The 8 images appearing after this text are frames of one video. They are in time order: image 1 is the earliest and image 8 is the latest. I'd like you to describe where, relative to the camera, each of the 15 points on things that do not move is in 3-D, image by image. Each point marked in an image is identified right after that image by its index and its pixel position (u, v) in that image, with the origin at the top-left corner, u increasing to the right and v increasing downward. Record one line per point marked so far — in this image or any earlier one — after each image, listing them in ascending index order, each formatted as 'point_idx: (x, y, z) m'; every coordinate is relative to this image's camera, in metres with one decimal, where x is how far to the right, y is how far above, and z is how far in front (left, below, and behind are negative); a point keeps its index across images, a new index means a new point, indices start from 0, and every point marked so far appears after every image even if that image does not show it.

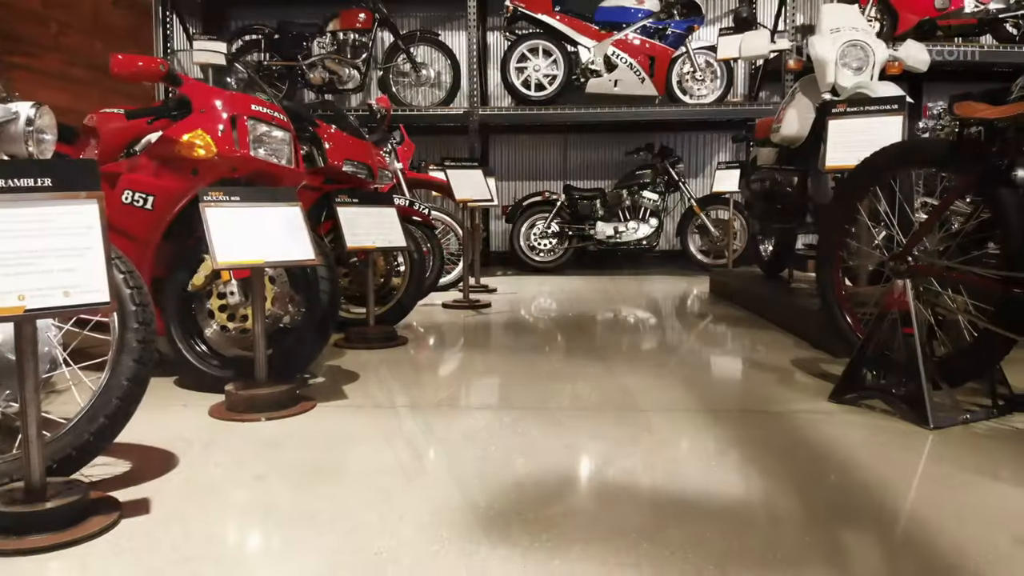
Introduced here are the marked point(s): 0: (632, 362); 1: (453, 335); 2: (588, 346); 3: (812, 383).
0: (+0.7, -0.4, +3.0) m
1: (-0.4, -0.3, +3.6) m
2: (+0.5, -0.4, +3.5) m
3: (+1.5, -0.5, +2.5) m
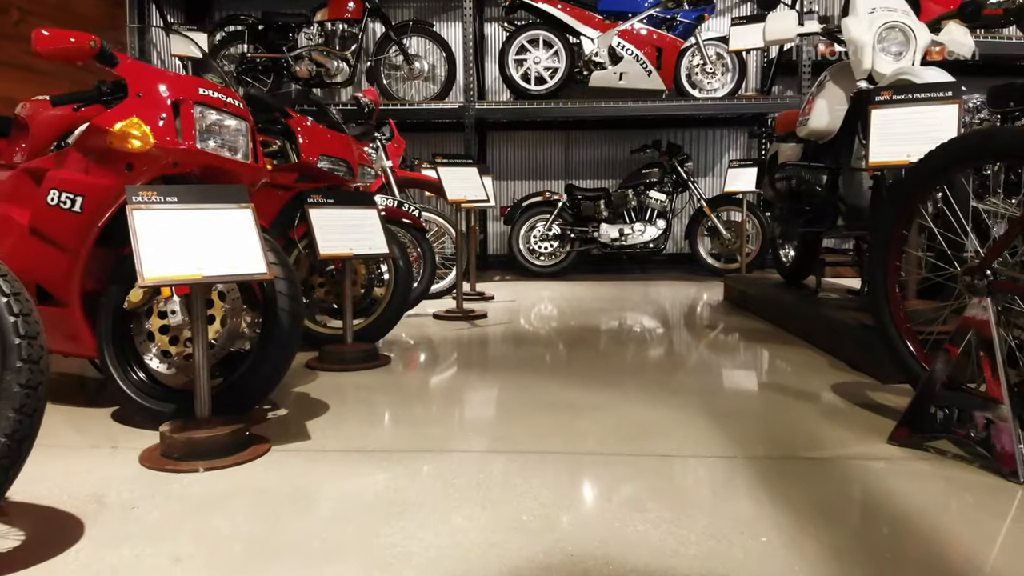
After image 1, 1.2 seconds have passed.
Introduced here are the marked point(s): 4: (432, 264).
0: (+0.7, -0.5, +2.6) m
1: (-0.5, -0.4, +3.2) m
2: (+0.5, -0.4, +3.1) m
3: (+1.5, -0.5, +2.1) m
4: (-0.6, +0.2, +3.8) m
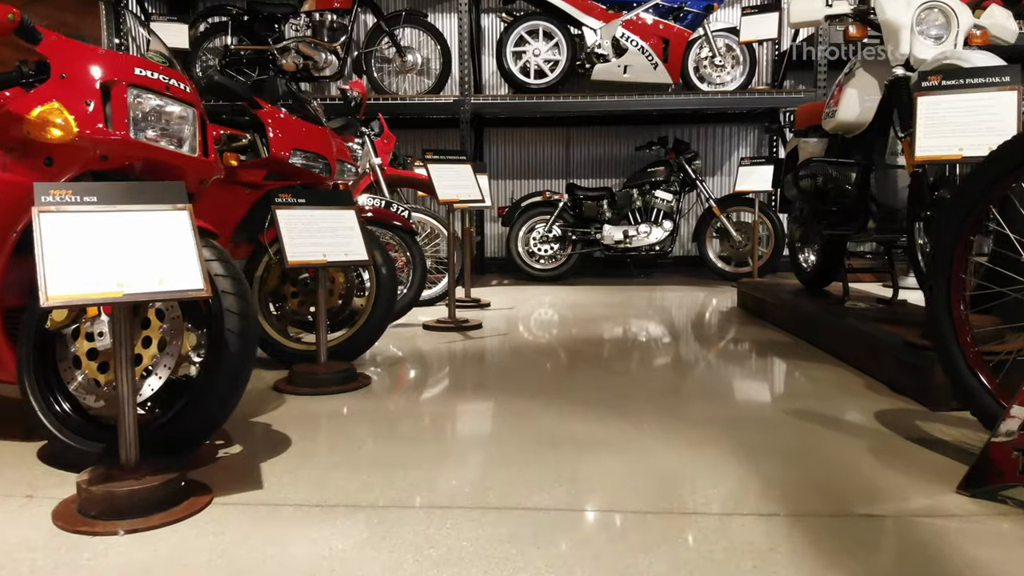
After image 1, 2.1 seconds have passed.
0: (+0.7, -0.5, +2.3) m
1: (-0.5, -0.4, +2.9) m
2: (+0.5, -0.5, +2.8) m
3: (+1.5, -0.6, +1.8) m
4: (-0.6, +0.1, +3.5) m
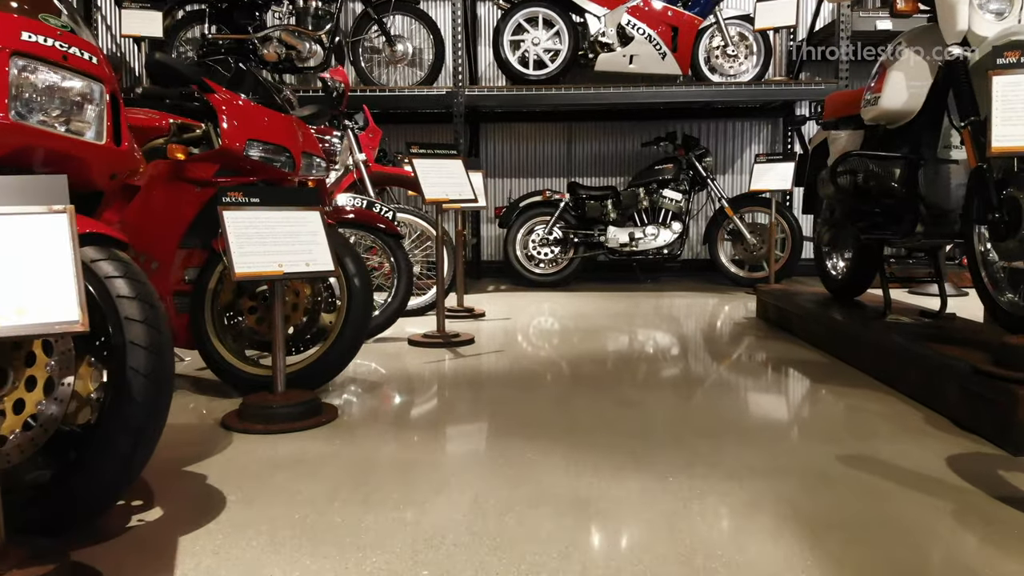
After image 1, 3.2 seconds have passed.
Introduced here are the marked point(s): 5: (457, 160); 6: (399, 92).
0: (+0.7, -0.6, +1.9) m
1: (-0.5, -0.5, +2.5) m
2: (+0.5, -0.5, +2.5) m
3: (+1.4, -0.7, +1.4) m
4: (-0.7, +0.1, +3.1) m
5: (-0.3, +0.8, +3.0) m
6: (-1.0, +1.8, +4.6) m
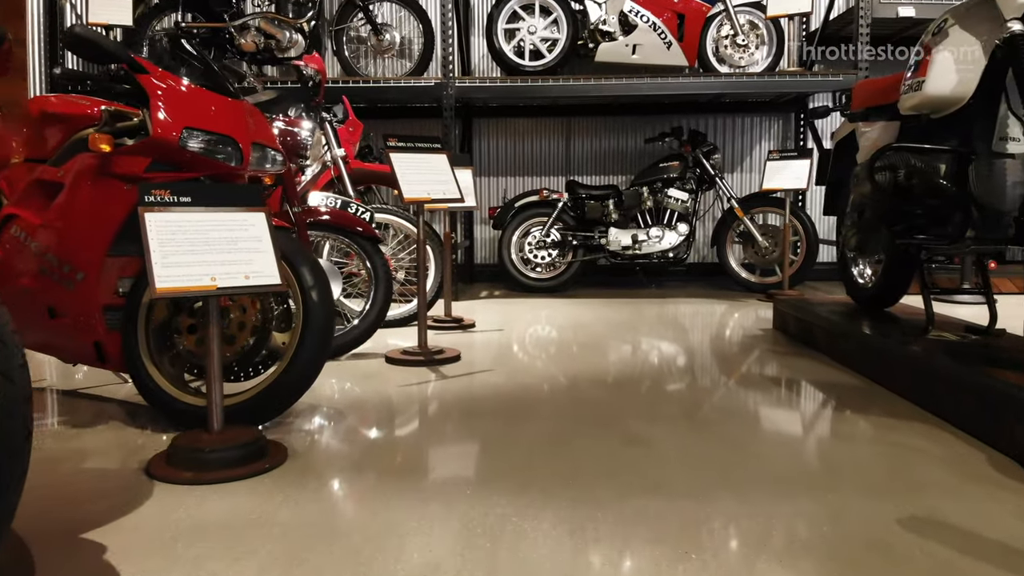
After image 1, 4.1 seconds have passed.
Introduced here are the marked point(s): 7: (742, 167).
0: (+0.6, -0.7, +1.6) m
1: (-0.6, -0.6, +2.2) m
2: (+0.4, -0.6, +2.1) m
3: (+1.4, -0.7, +1.1) m
4: (-0.7, 0.0, +2.8) m
5: (-0.4, +0.7, +2.6) m
6: (-1.1, +1.7, +4.2) m
7: (+2.4, +1.3, +5.2) m
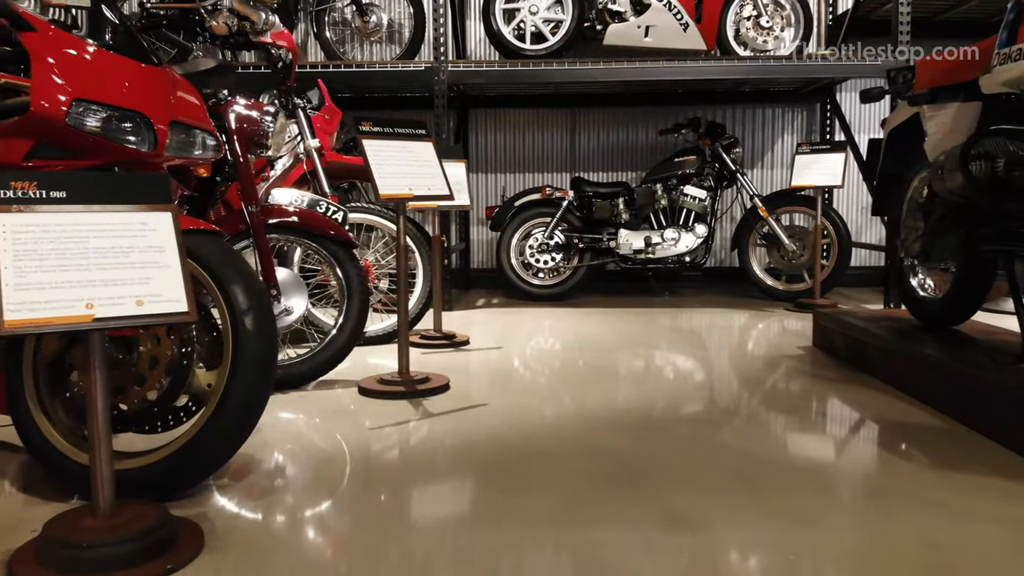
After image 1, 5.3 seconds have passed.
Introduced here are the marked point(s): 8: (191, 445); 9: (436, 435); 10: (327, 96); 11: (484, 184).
0: (+0.6, -0.7, +1.2) m
1: (-0.6, -0.6, +1.8) m
2: (+0.4, -0.7, +1.7) m
3: (+1.4, -0.8, +0.7) m
4: (-0.7, -0.1, +2.3) m
5: (-0.4, +0.7, +2.2) m
6: (-1.1, +1.7, +3.8) m
7: (+2.4, +1.2, +4.7) m
8: (-0.9, -0.4, +1.4) m
9: (-0.3, -0.6, +1.9) m
10: (-1.2, +1.2, +3.2) m
11: (-0.3, +1.0, +4.8) m
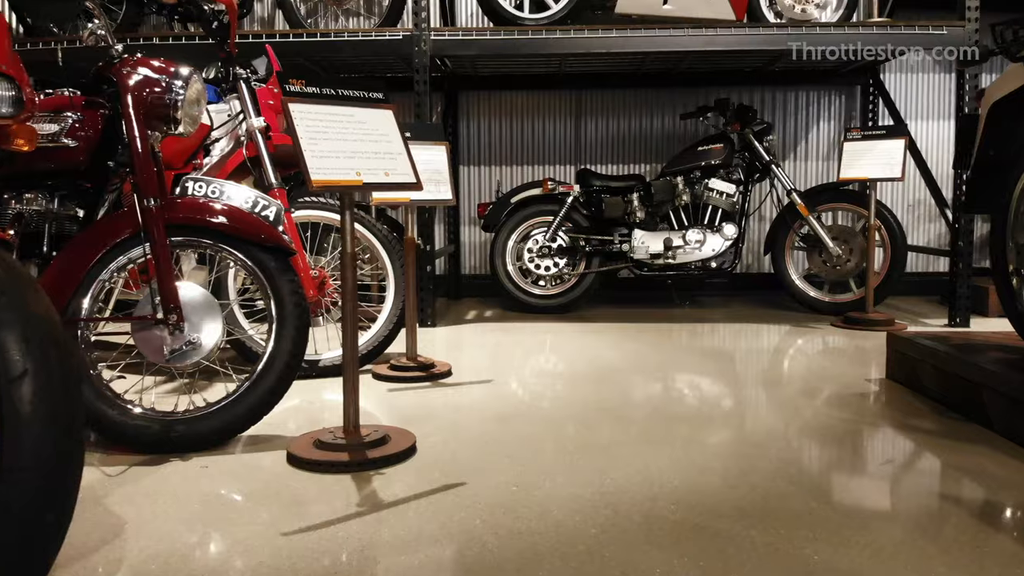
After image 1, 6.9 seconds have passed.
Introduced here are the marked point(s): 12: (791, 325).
0: (+0.6, -0.8, +0.6) m
1: (-0.6, -0.7, +1.2) m
2: (+0.4, -0.7, +1.1) m
3: (+1.3, -0.9, +0.1) m
4: (-0.7, -0.1, +1.7) m
5: (-0.4, +0.6, +1.6) m
6: (-1.1, +1.6, +3.2) m
7: (+2.4, +1.1, +4.1) m
8: (-0.9, -0.5, +0.8) m
9: (-0.3, -0.7, +1.3) m
10: (-1.2, +1.2, +2.6) m
11: (-0.3, +0.9, +4.2) m
12: (+1.9, -0.3, +3.3) m
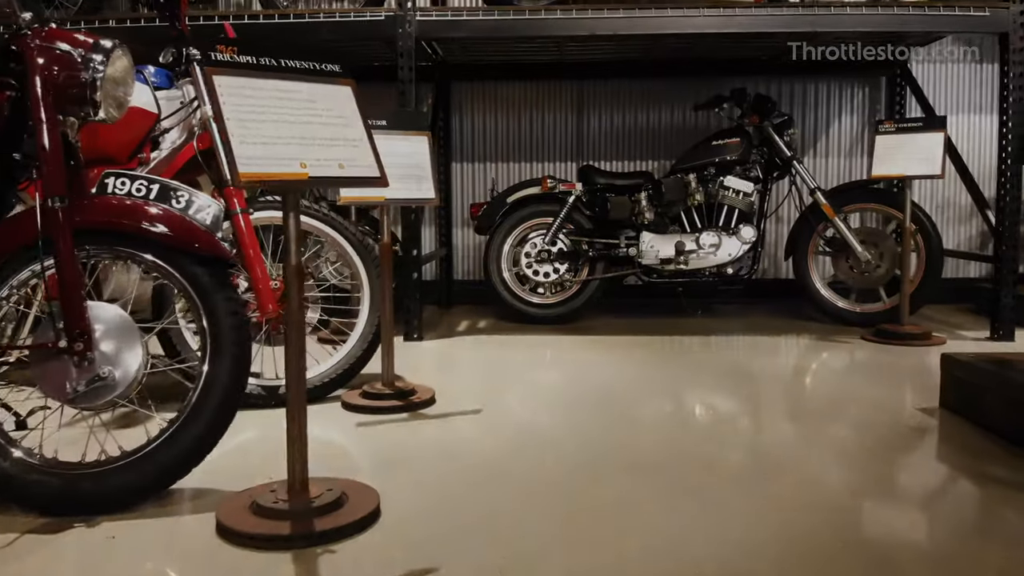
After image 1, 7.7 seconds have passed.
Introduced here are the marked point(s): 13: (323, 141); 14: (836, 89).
0: (+0.5, -0.9, +0.3) m
1: (-0.6, -0.8, +0.9) m
2: (+0.4, -0.8, +0.8) m
3: (+1.3, -0.9, -0.2) m
4: (-0.8, -0.2, +1.4) m
5: (-0.4, +0.5, +1.3) m
6: (-1.2, +1.6, +2.9) m
7: (+2.3, +1.1, +3.8) m
8: (-0.9, -0.6, +0.5) m
9: (-0.4, -0.7, +1.0) m
10: (-1.3, +1.1, +2.3) m
11: (-0.3, +0.9, +3.9) m
12: (+1.9, -0.3, +3.0) m
13: (-0.5, +0.4, +1.2) m
14: (+2.5, +1.5, +3.7) m
